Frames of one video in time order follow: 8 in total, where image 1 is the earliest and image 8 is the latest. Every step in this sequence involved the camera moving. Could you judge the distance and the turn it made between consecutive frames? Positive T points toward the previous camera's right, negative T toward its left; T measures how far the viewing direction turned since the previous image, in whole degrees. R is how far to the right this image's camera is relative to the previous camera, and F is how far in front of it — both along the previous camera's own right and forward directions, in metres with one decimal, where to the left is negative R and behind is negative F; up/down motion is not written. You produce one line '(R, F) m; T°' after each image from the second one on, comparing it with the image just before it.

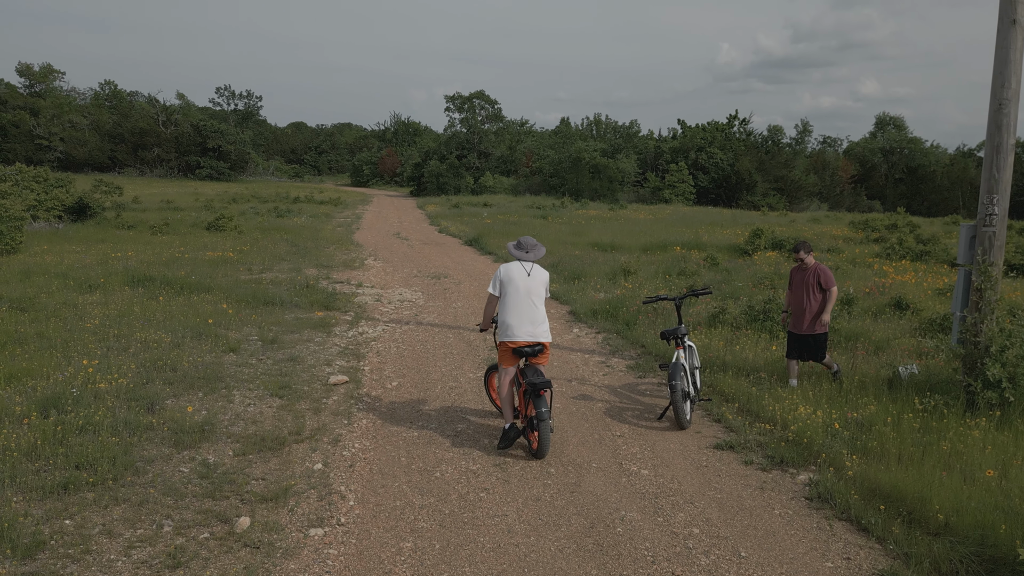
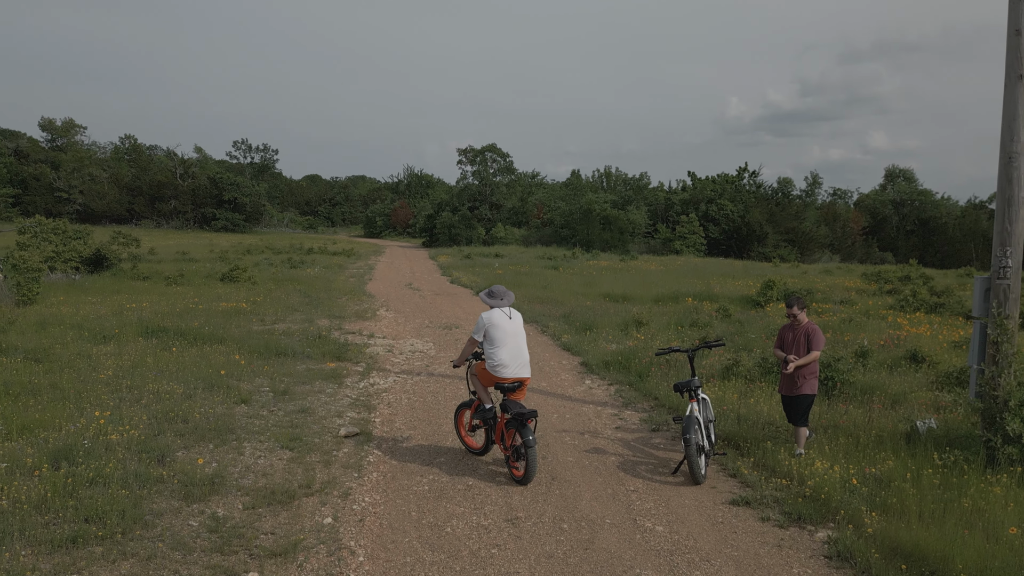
(0.0, 0.0) m; -1°
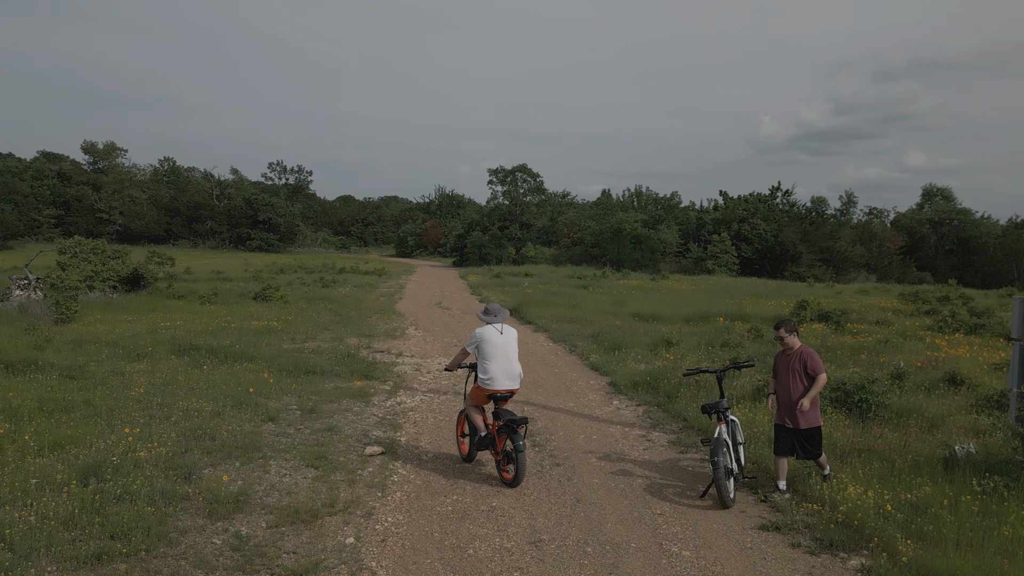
(0.0, 0.0) m; -2°
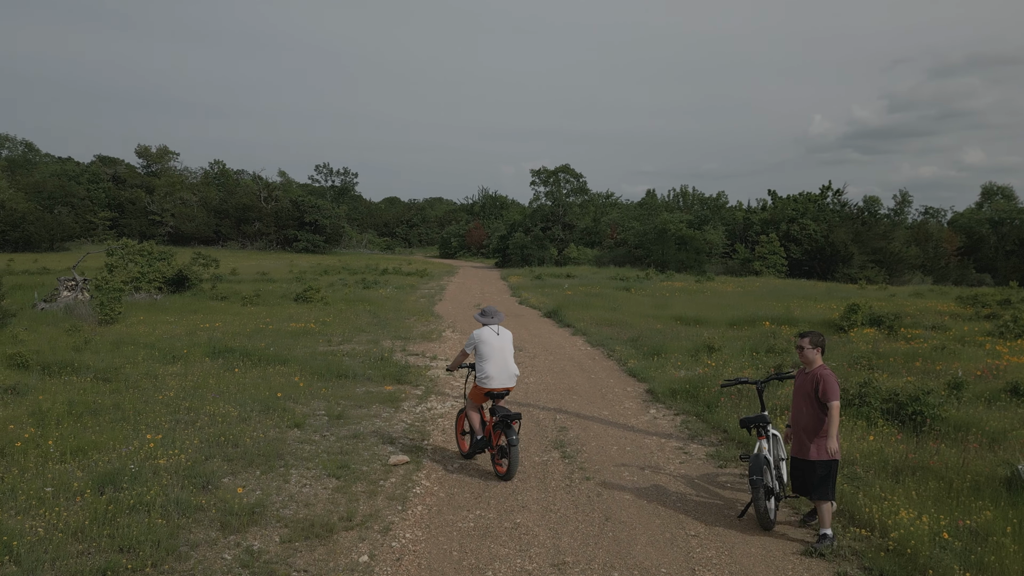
(+0.1, +0.3) m; -3°
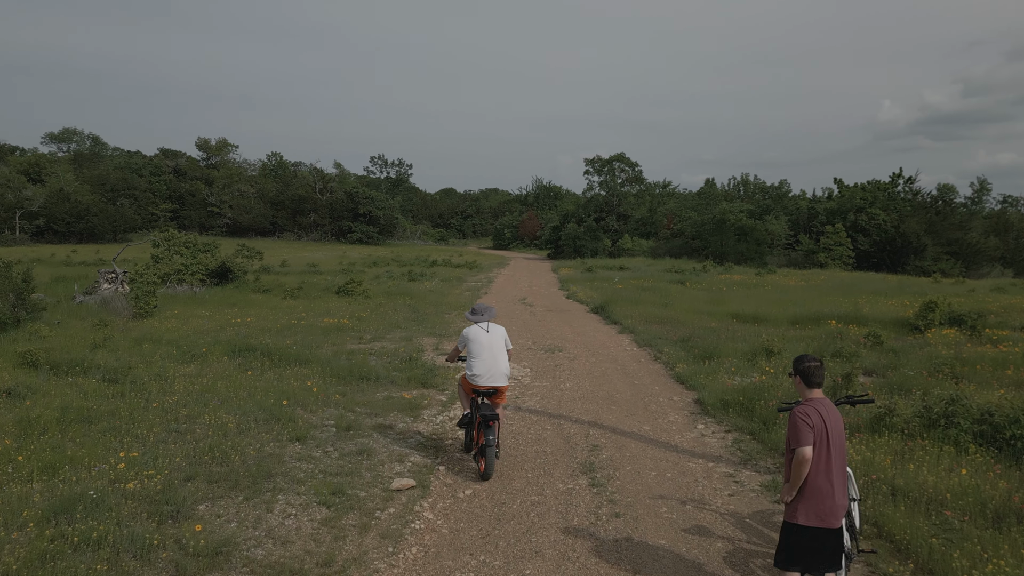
(+0.3, +0.9) m; -4°
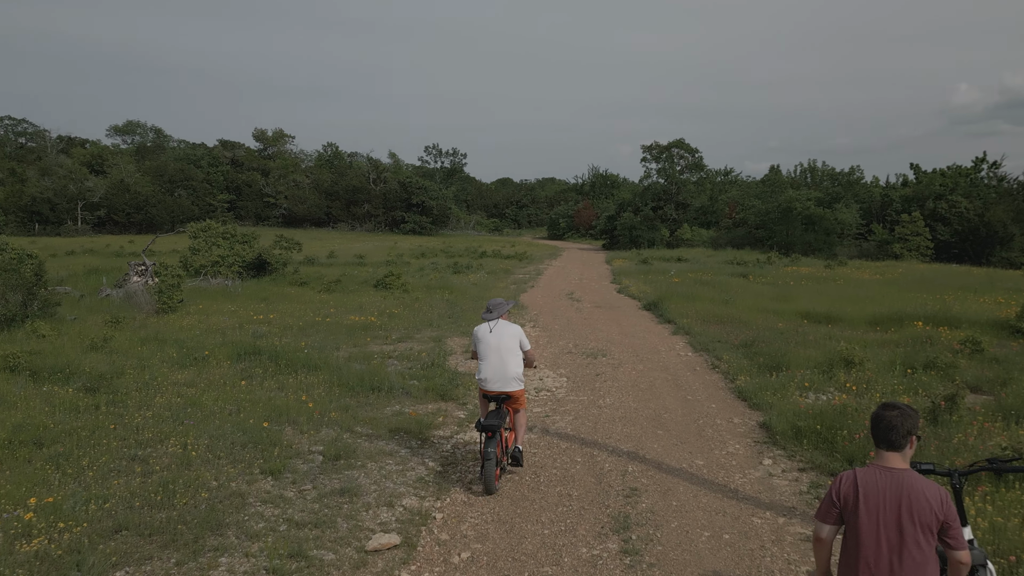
(+0.3, +1.3) m; -4°
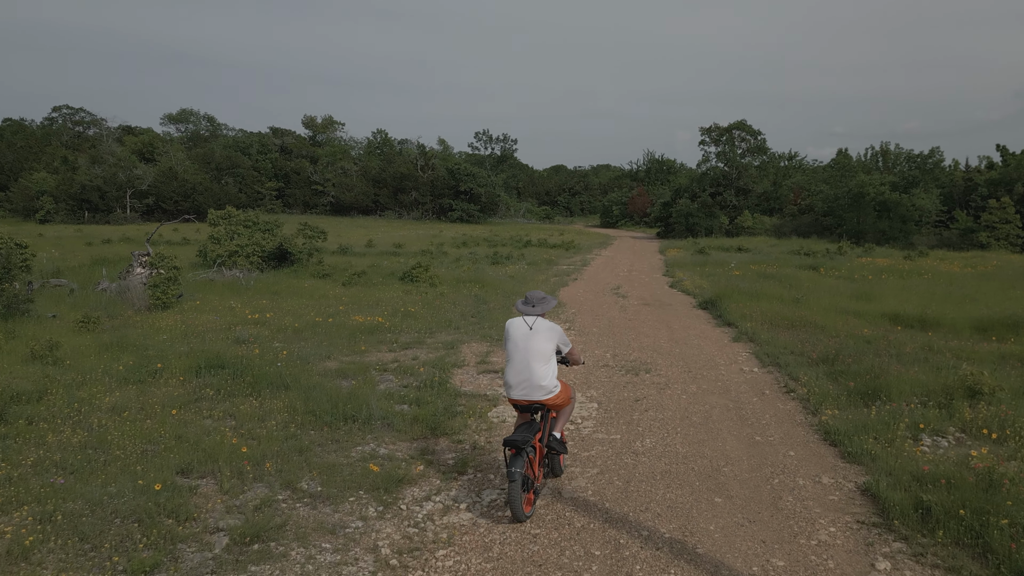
(+0.4, +2.0) m; -4°
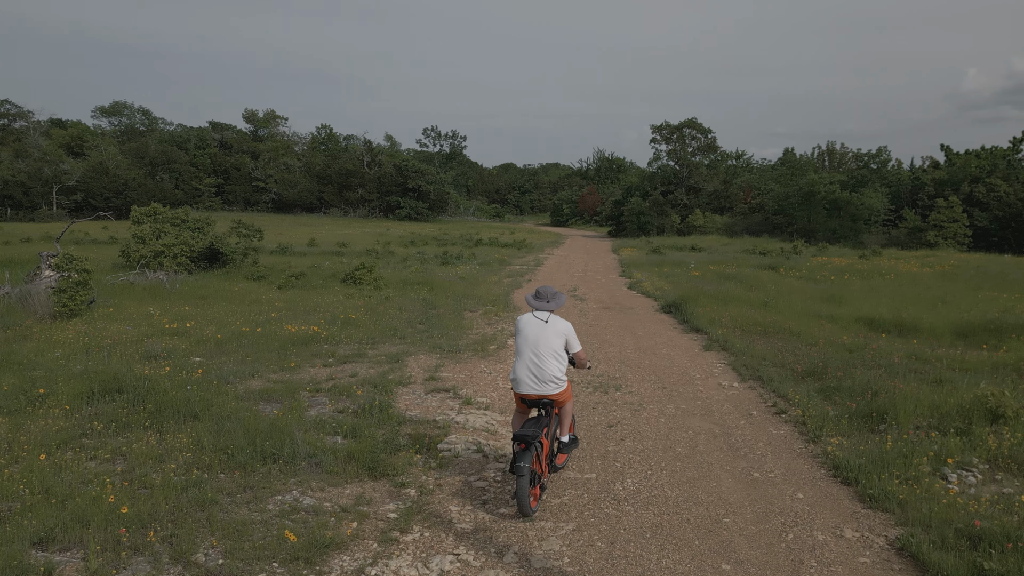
(0.0, +1.1) m; +4°
